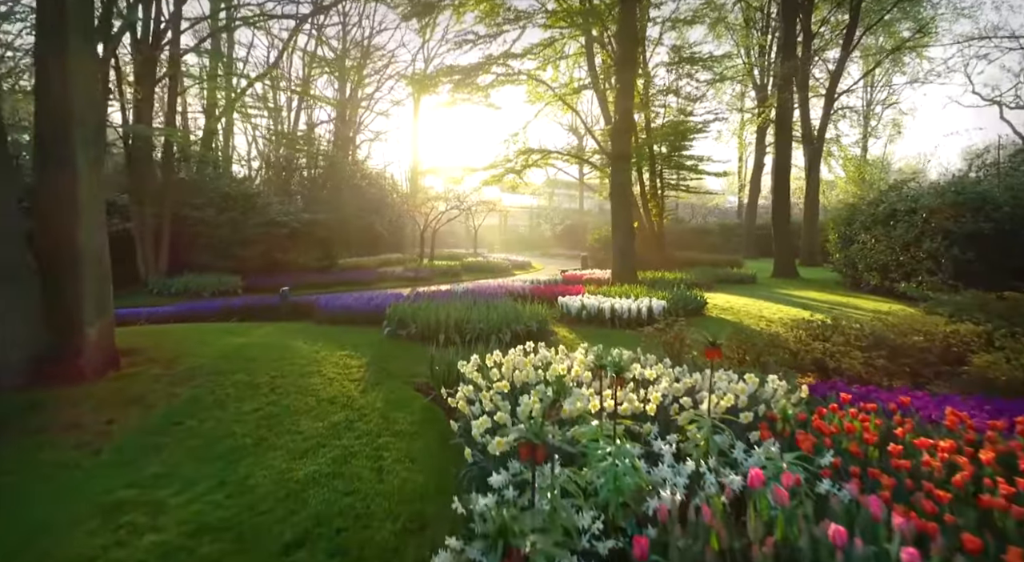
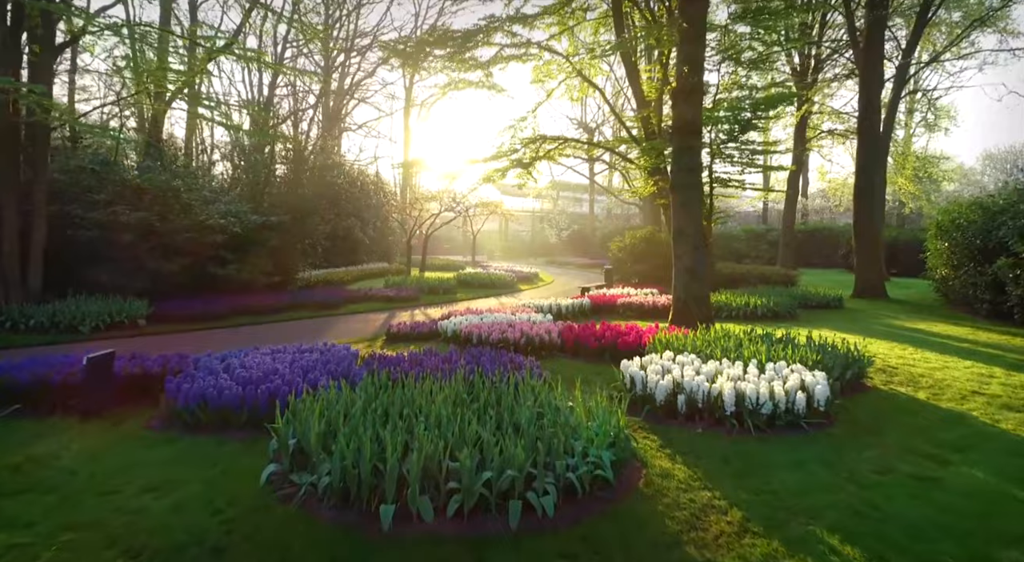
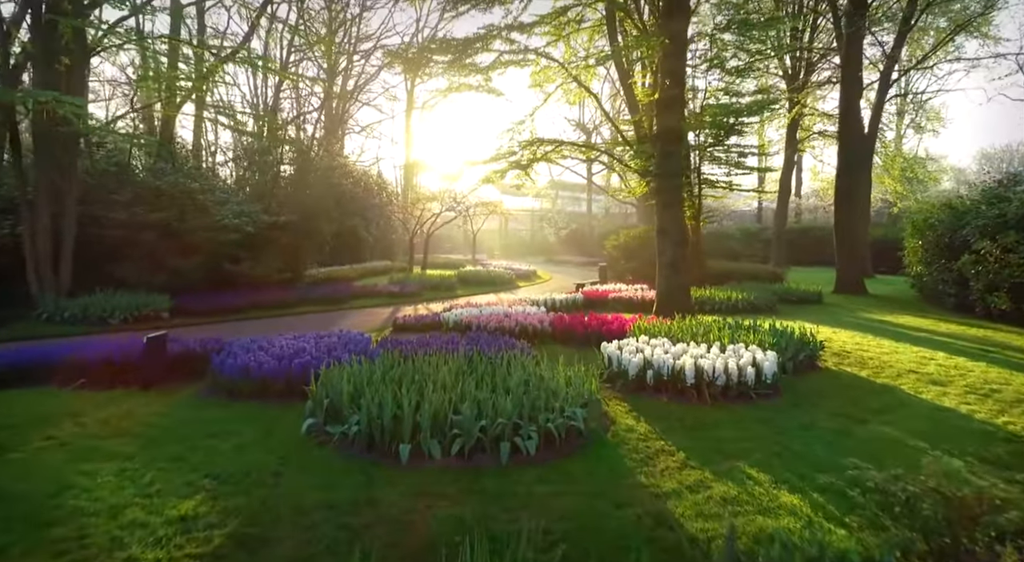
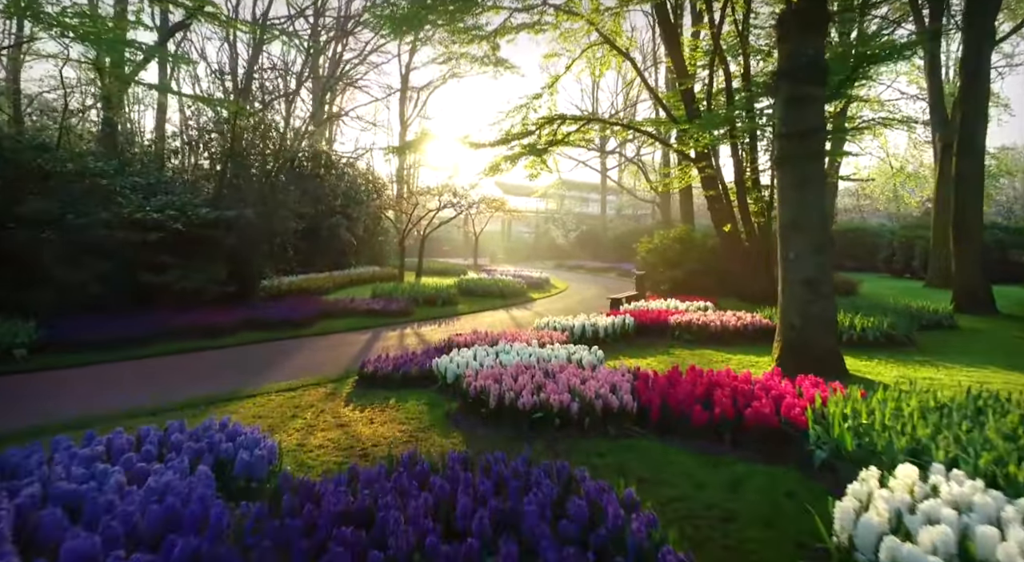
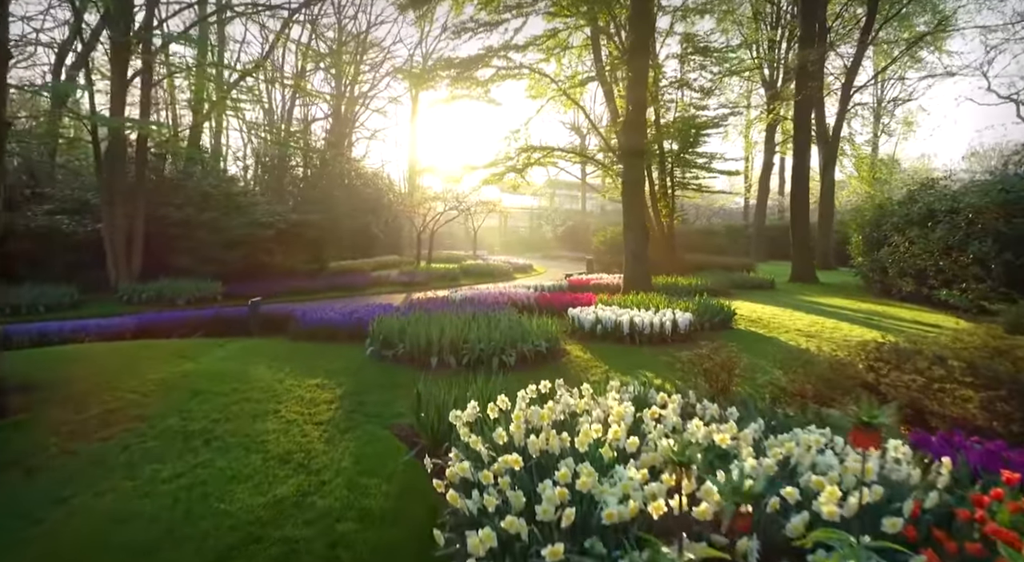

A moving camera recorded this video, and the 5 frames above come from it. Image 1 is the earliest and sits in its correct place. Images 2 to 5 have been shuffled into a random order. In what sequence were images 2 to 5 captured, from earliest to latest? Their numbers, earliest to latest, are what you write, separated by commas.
5, 3, 2, 4
